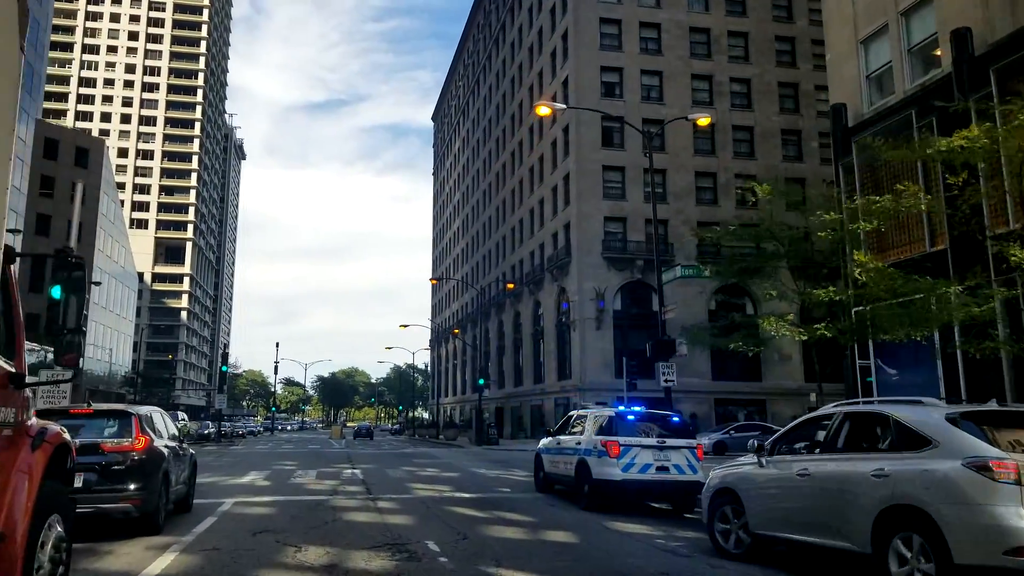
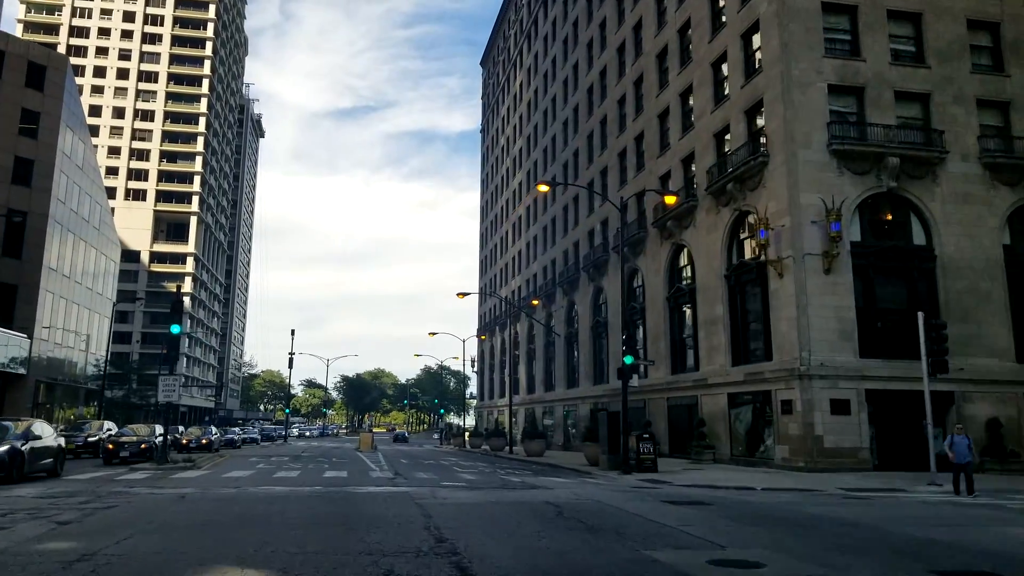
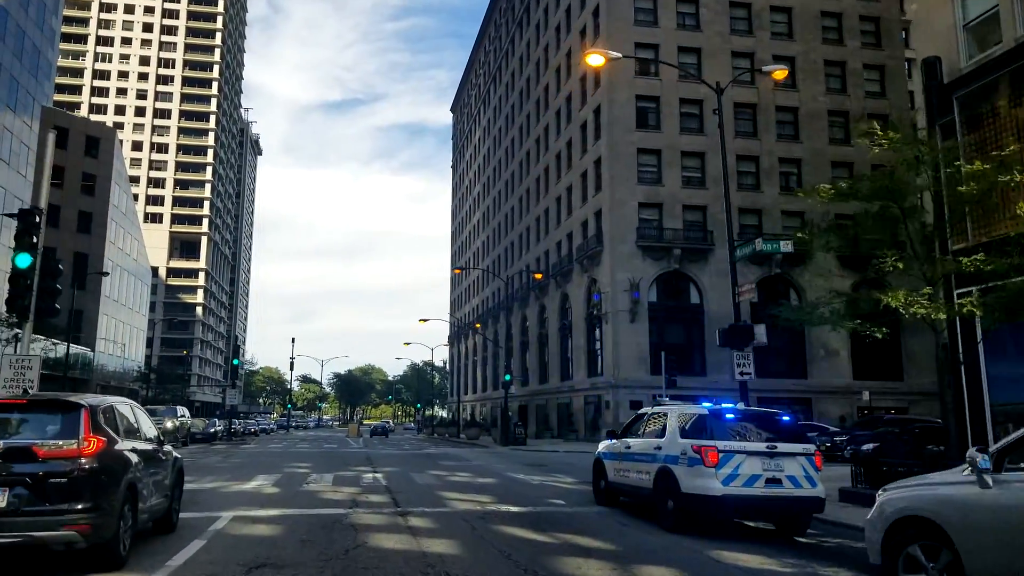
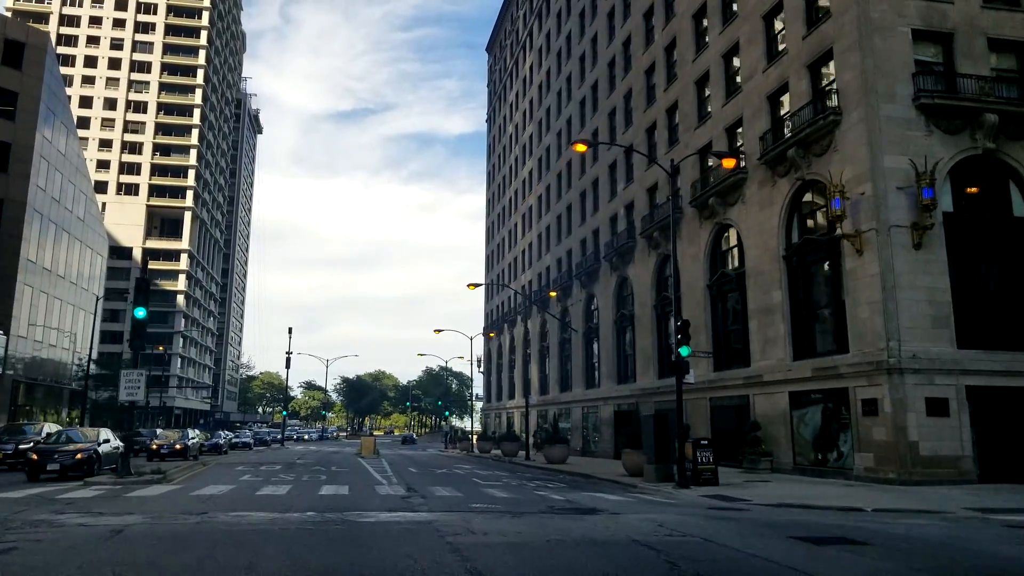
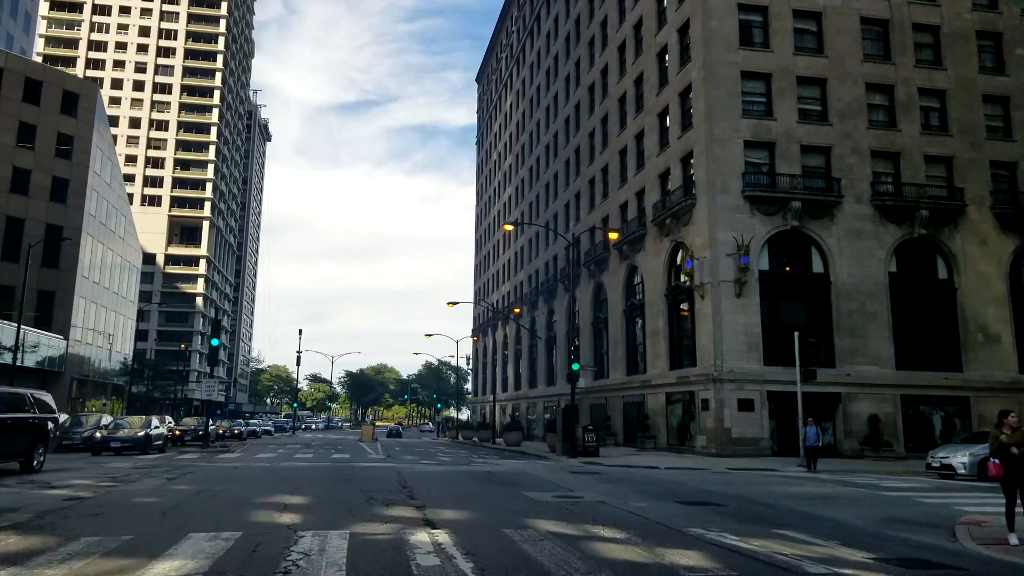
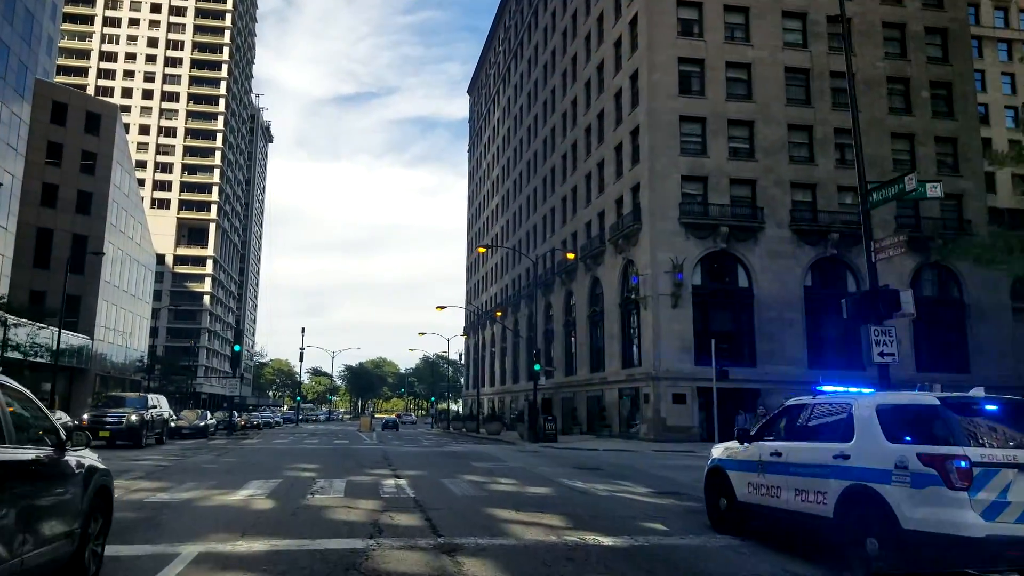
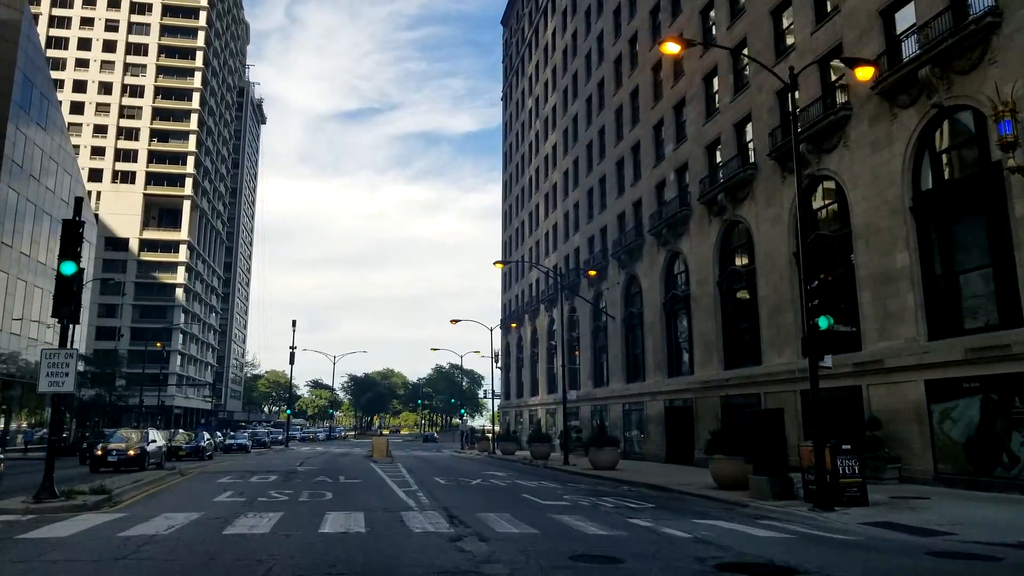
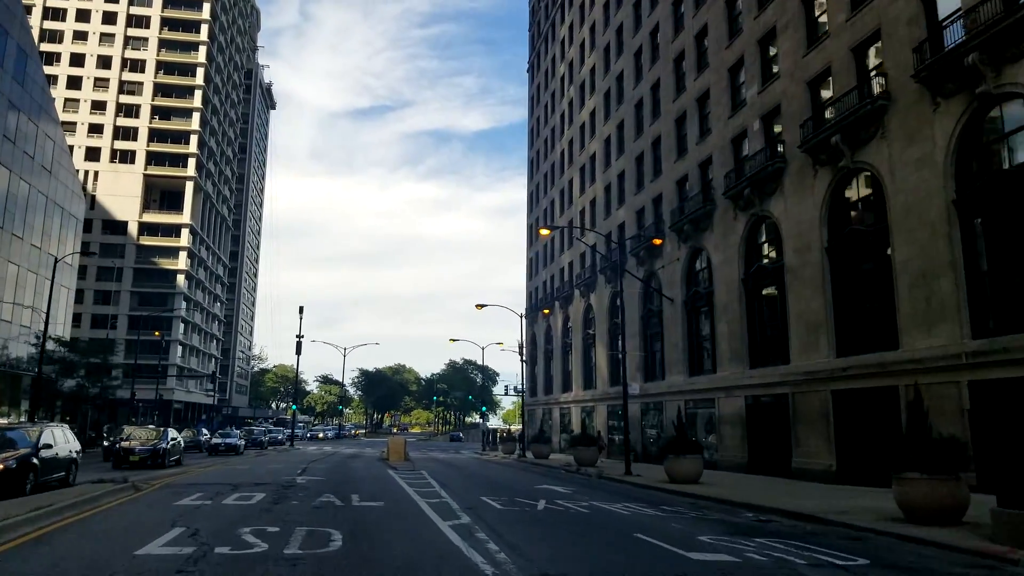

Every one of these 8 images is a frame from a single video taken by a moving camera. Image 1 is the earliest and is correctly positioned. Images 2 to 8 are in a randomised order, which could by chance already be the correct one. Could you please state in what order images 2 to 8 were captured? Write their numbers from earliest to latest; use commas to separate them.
3, 6, 5, 2, 4, 7, 8
